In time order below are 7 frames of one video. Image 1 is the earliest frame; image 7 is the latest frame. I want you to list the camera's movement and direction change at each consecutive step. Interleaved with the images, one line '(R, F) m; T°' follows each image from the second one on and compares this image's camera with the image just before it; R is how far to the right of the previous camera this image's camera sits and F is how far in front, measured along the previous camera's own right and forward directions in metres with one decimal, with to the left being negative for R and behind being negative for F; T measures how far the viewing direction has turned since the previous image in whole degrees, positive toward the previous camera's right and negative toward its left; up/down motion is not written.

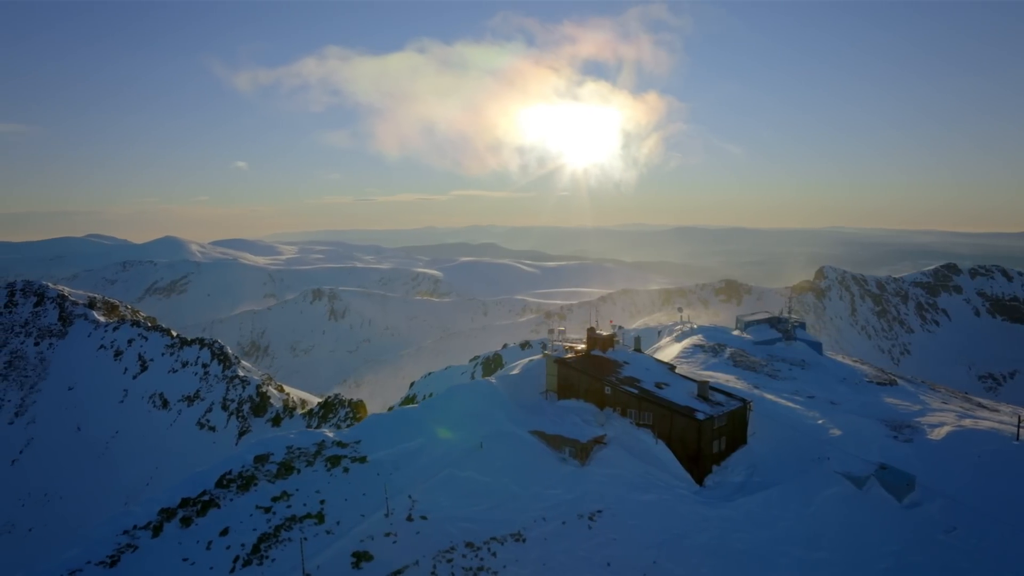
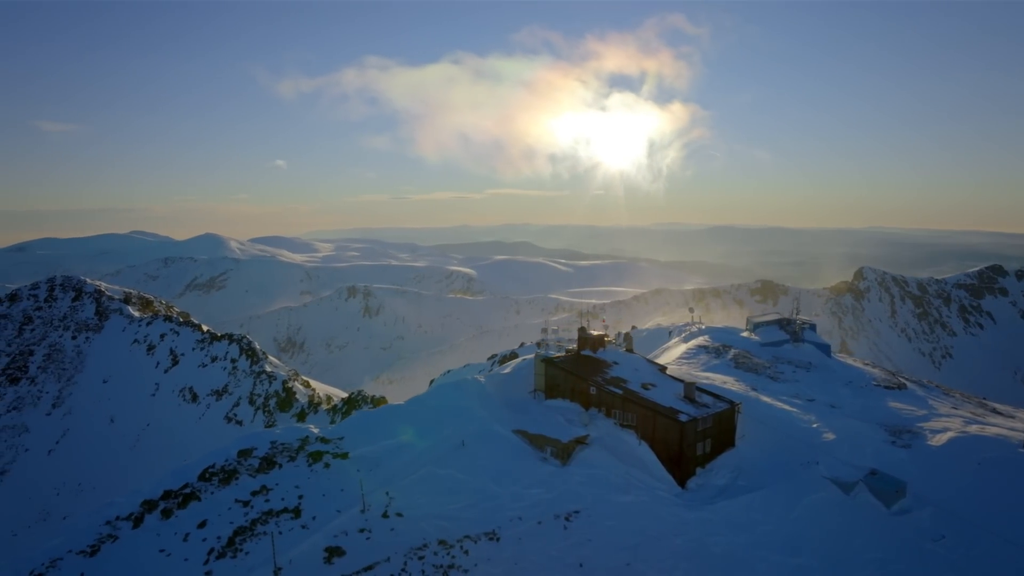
(+1.3, +0.1) m; -2°
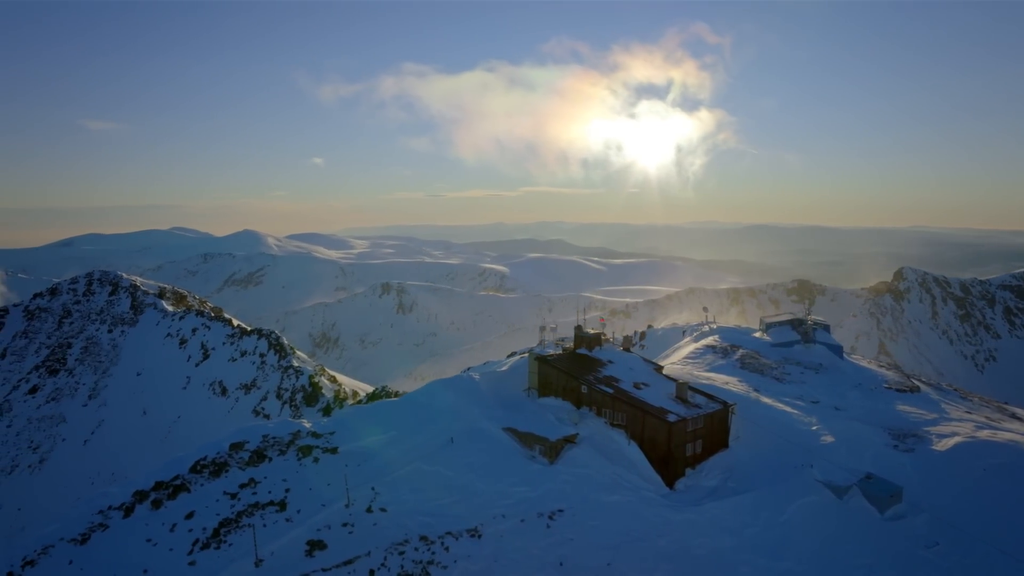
(+1.1, +0.1) m; -2°
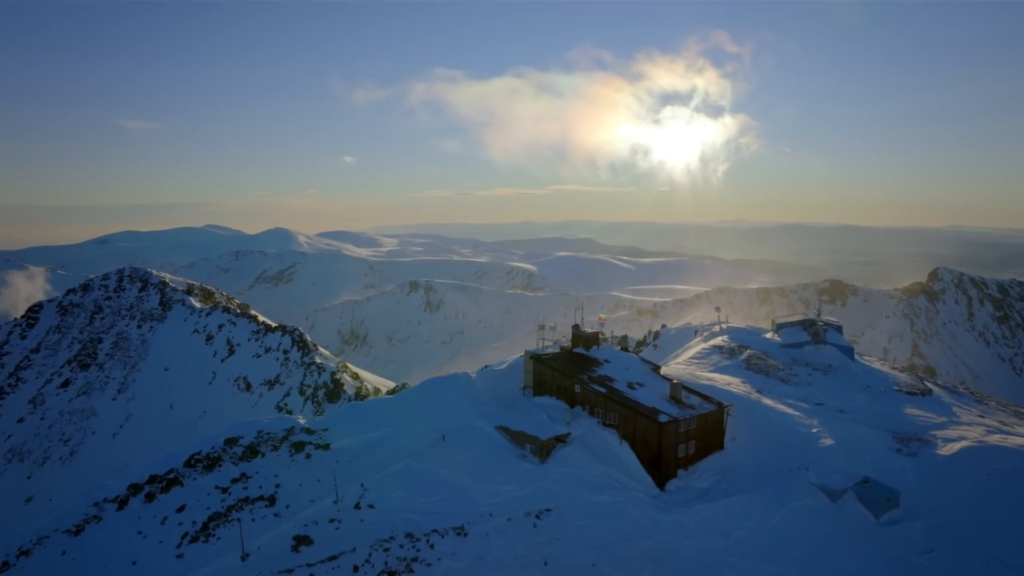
(+0.9, +0.1) m; -2°
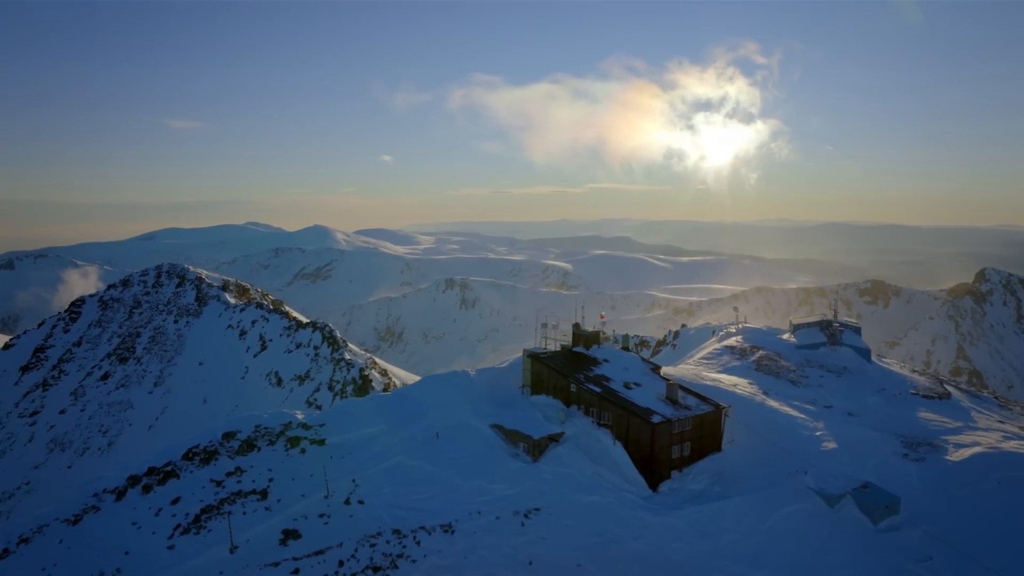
(+1.0, +0.1) m; -2°
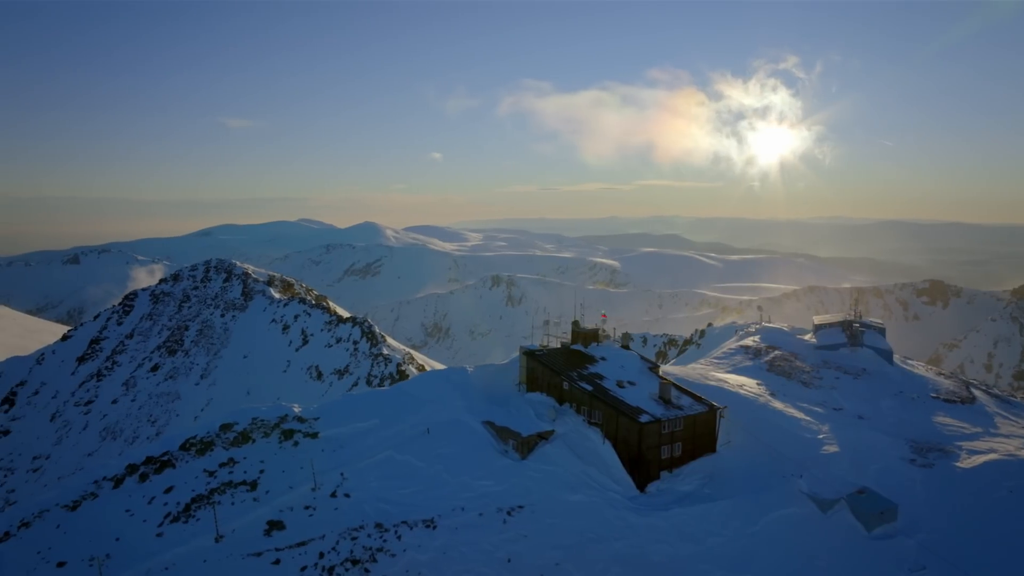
(+1.4, +0.1) m; -3°
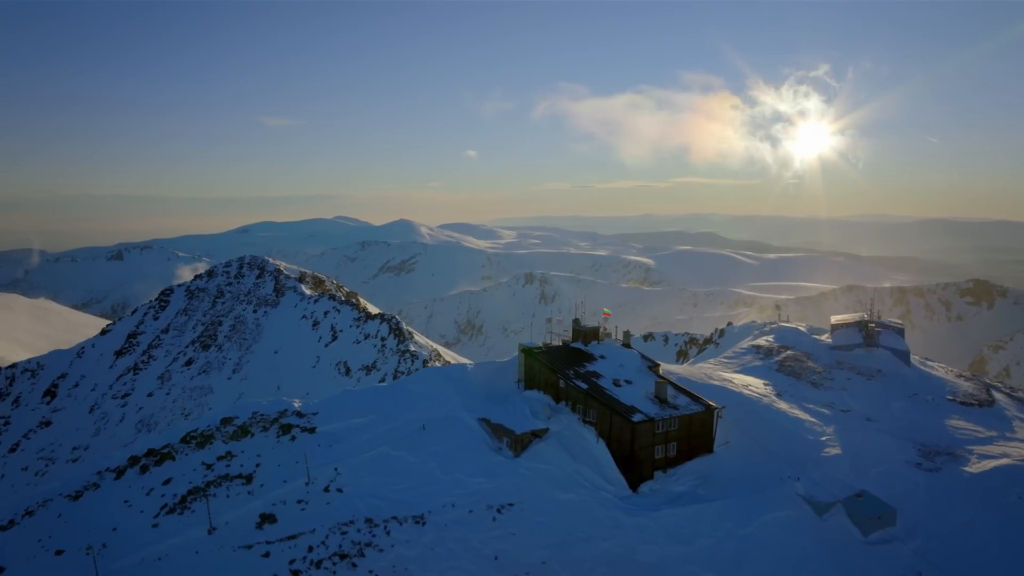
(+0.9, +0.1) m; -2°
